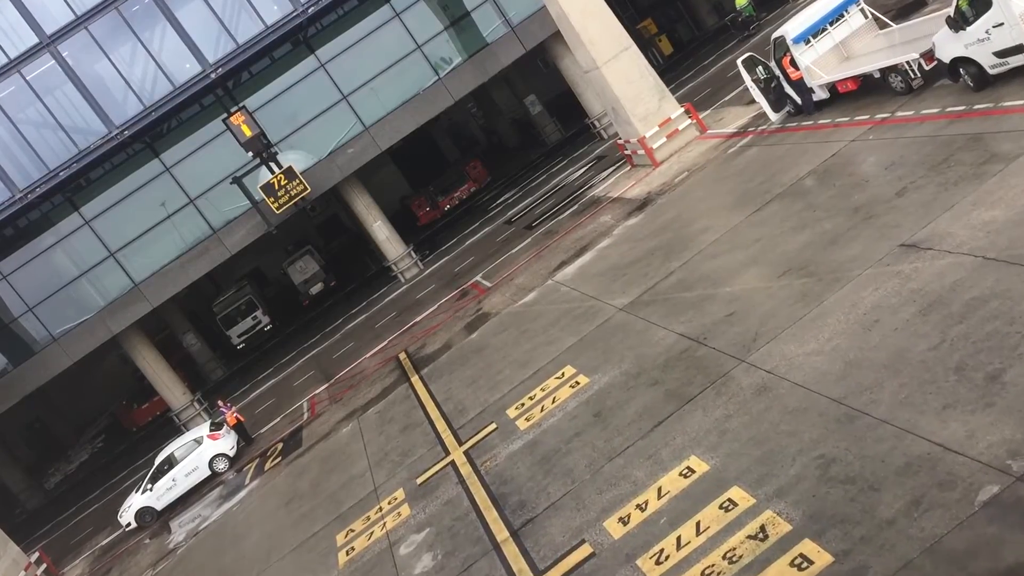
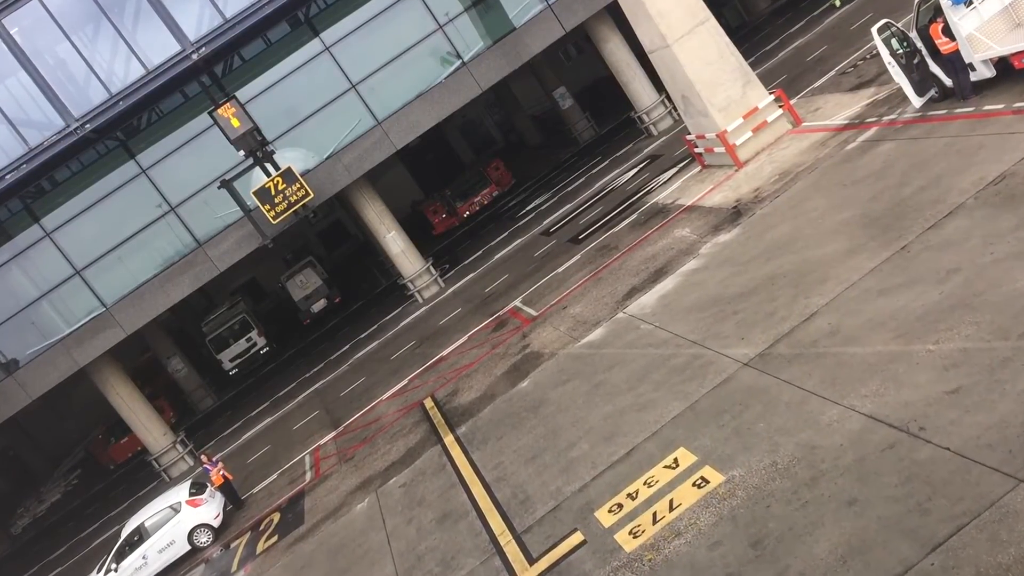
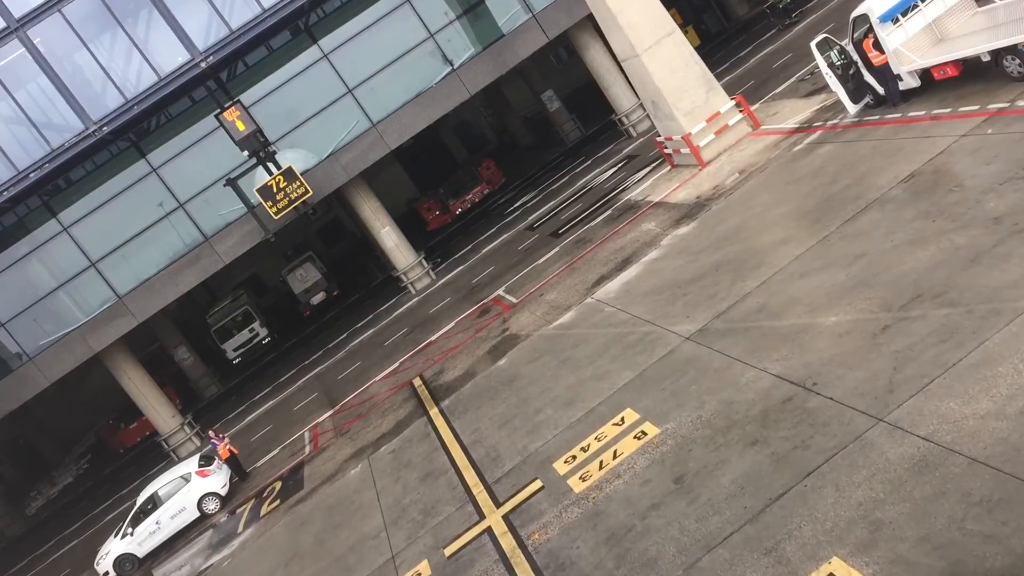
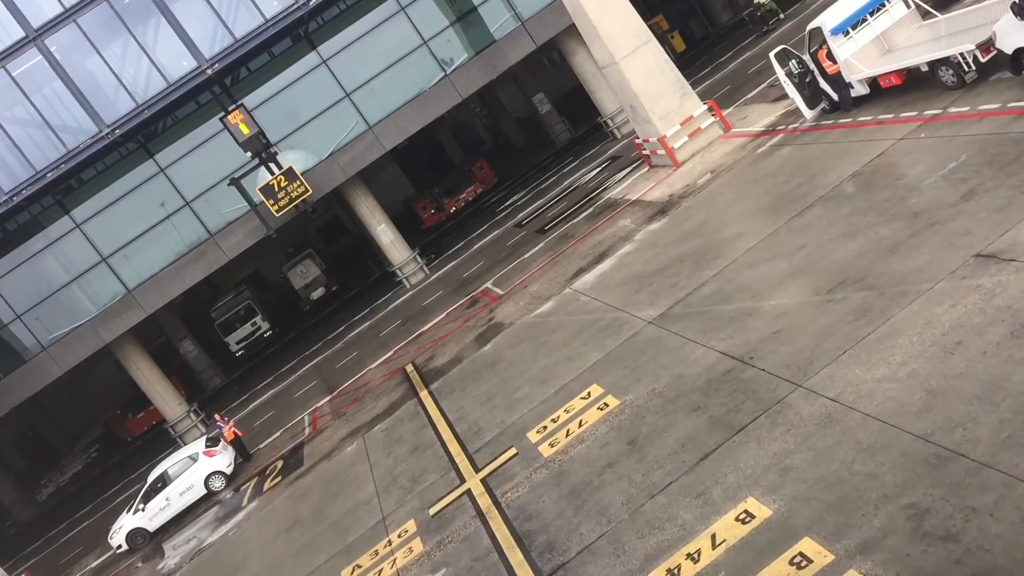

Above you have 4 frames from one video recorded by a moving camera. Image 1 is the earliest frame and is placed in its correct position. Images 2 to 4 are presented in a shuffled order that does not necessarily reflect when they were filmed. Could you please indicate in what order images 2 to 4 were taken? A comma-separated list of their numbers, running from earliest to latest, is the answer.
4, 3, 2
